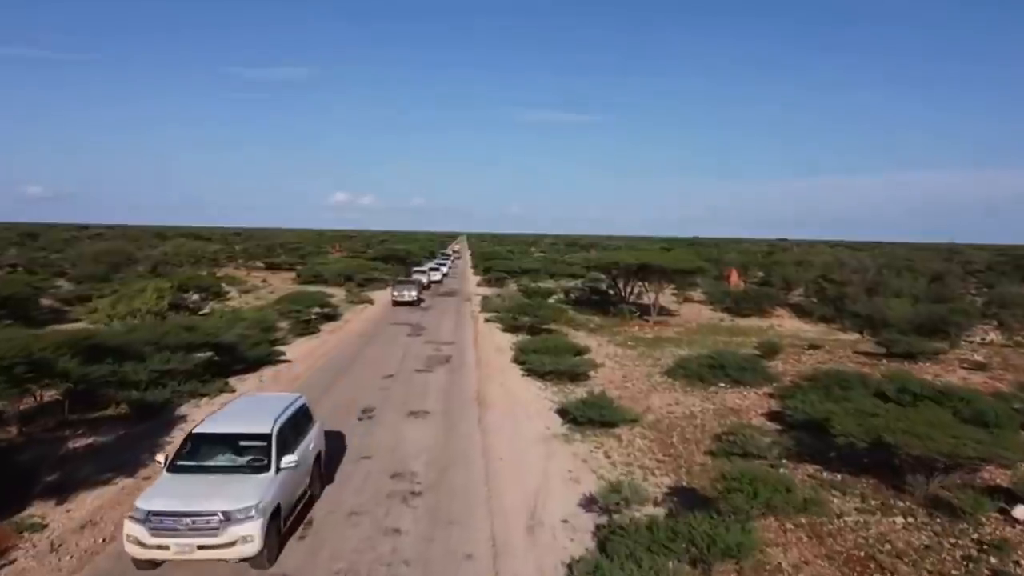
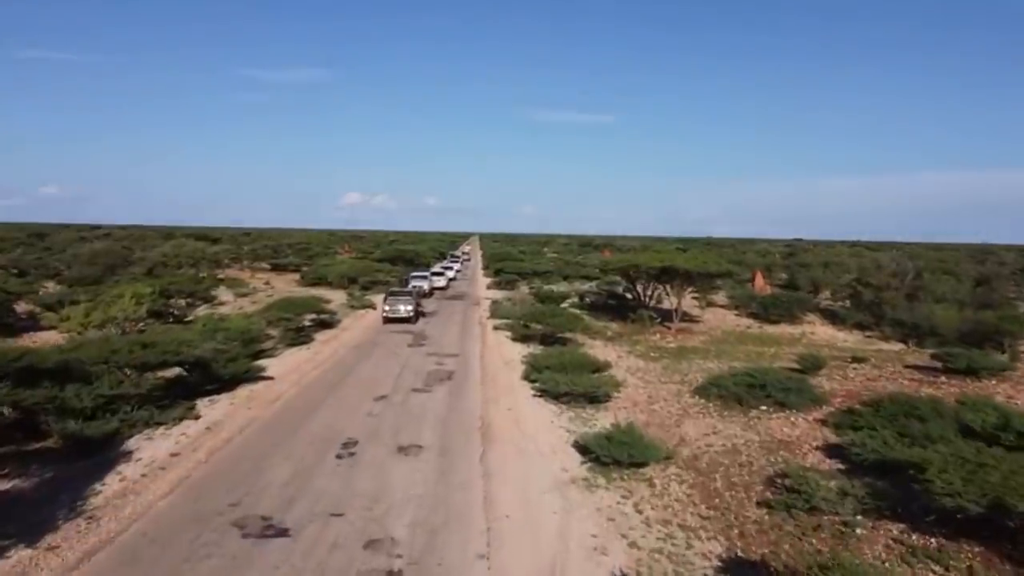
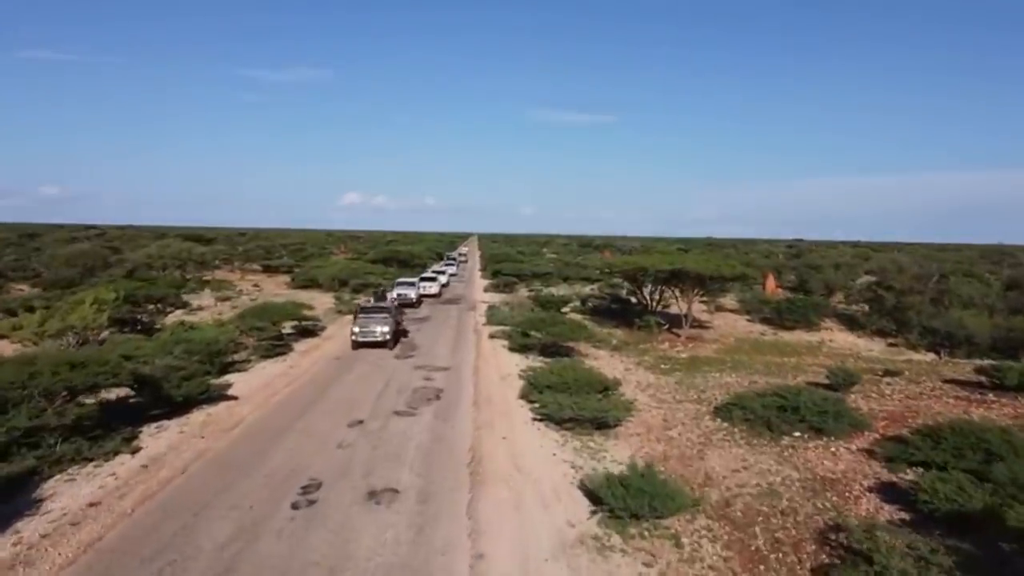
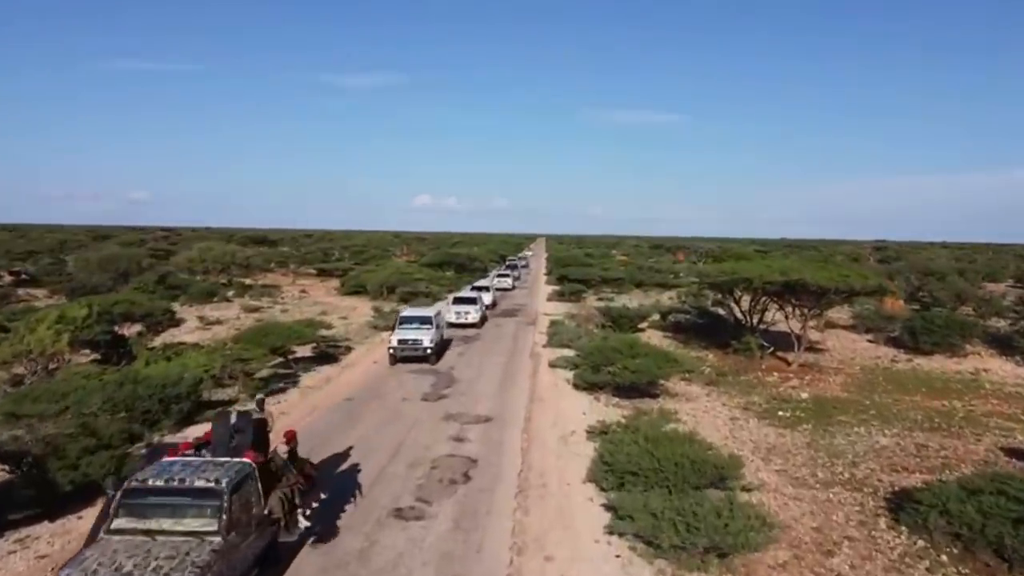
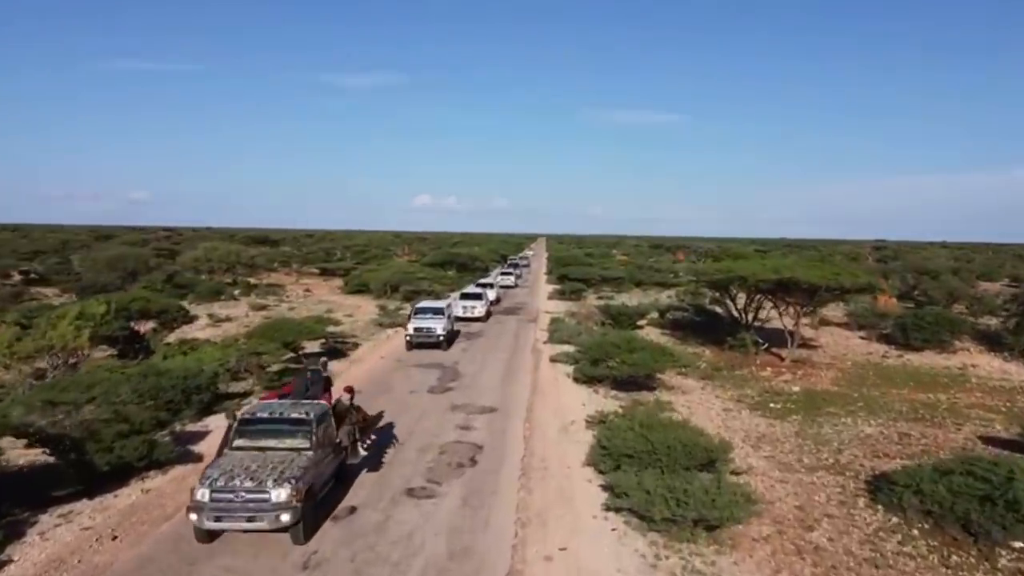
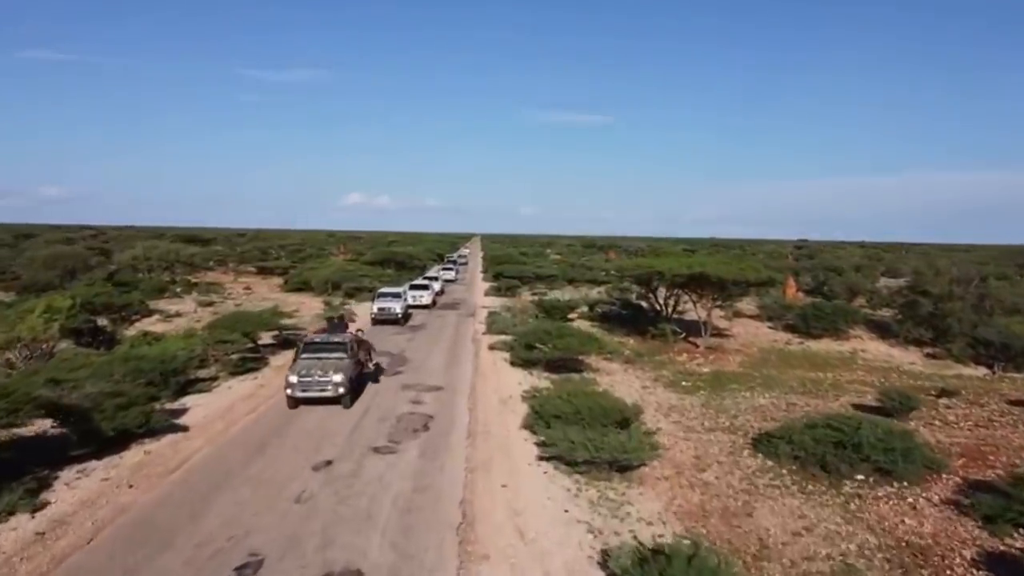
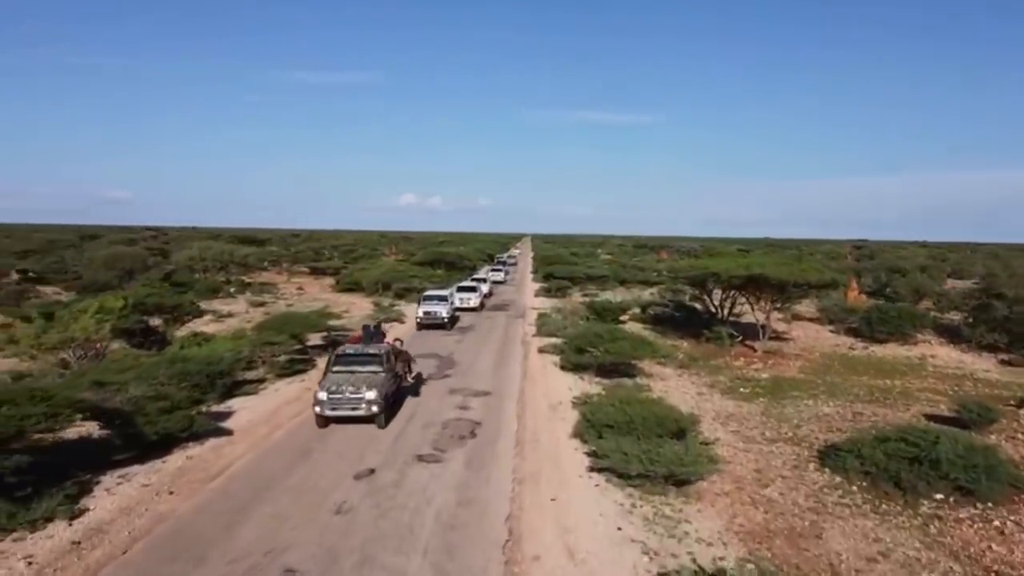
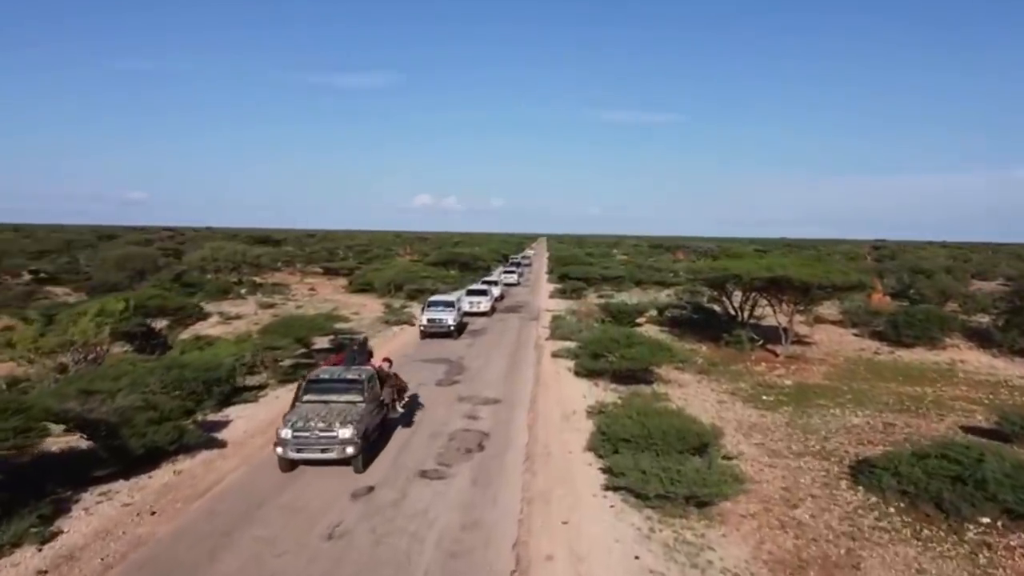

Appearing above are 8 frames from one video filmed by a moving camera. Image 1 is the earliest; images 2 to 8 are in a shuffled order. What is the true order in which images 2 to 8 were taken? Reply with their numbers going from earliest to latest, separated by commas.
2, 3, 6, 7, 8, 5, 4
